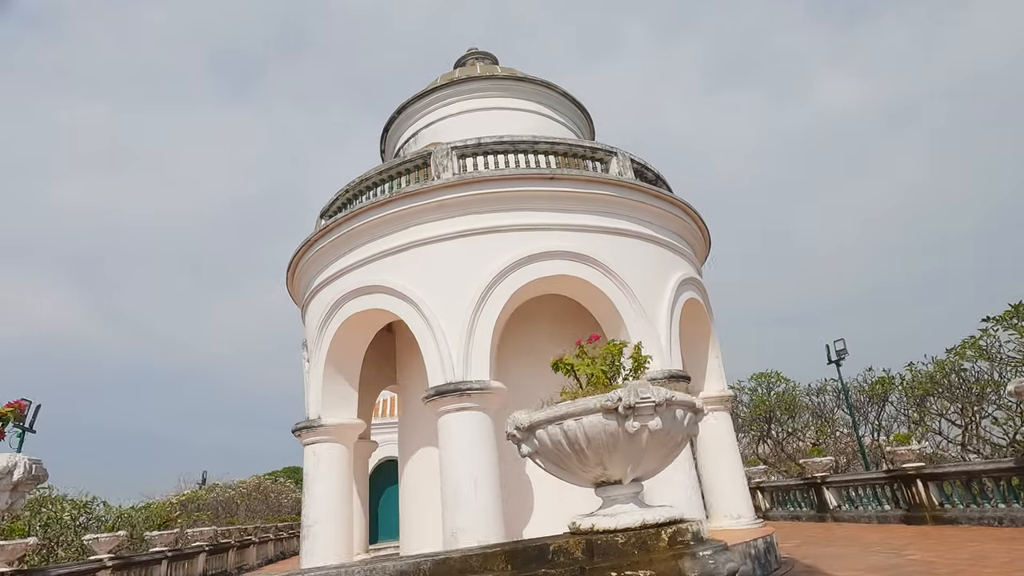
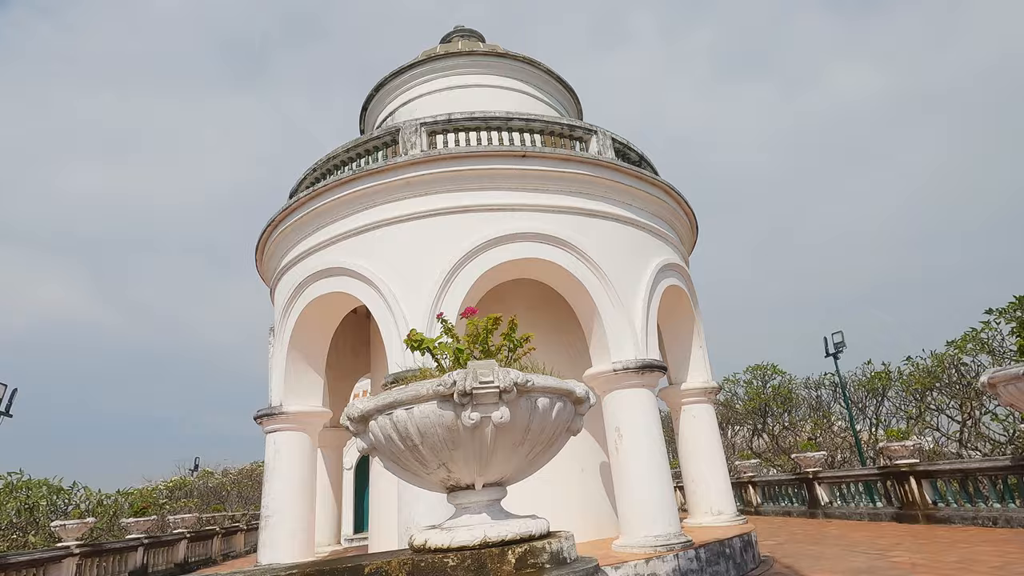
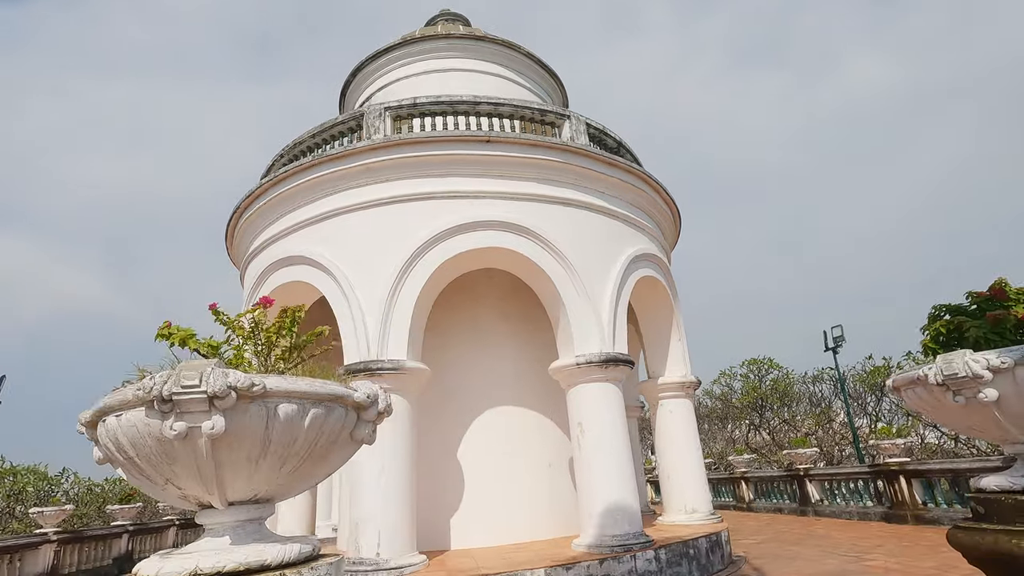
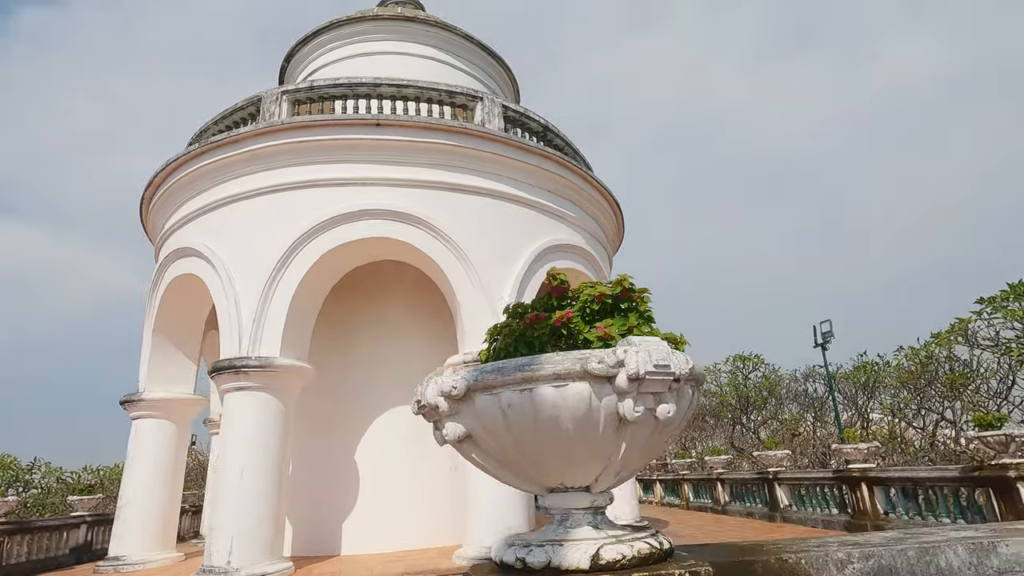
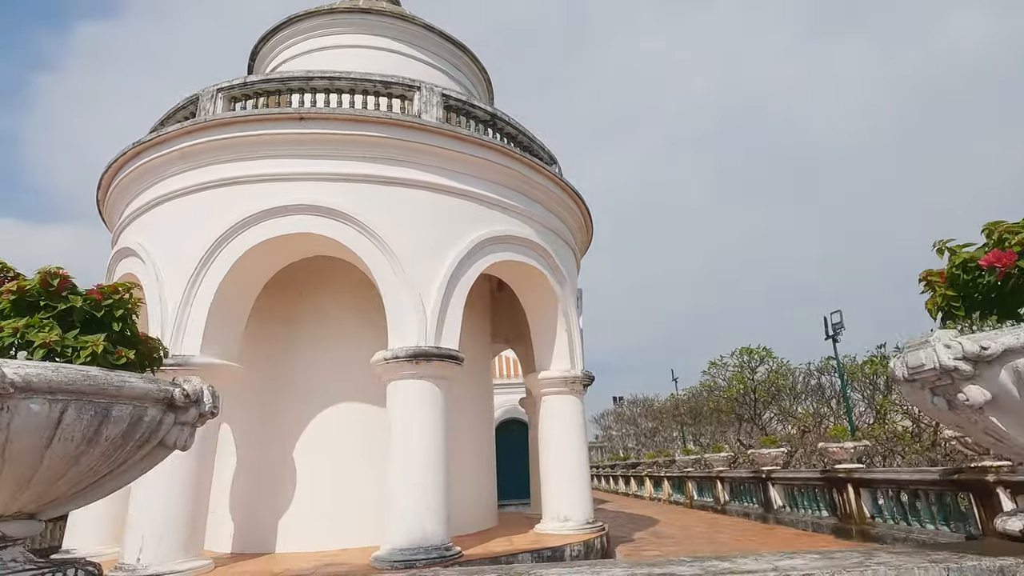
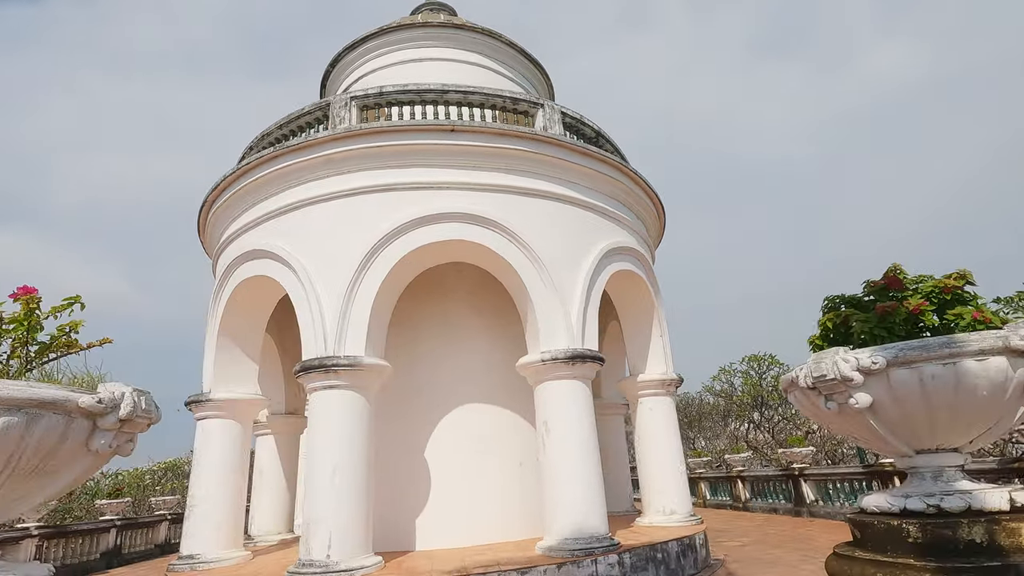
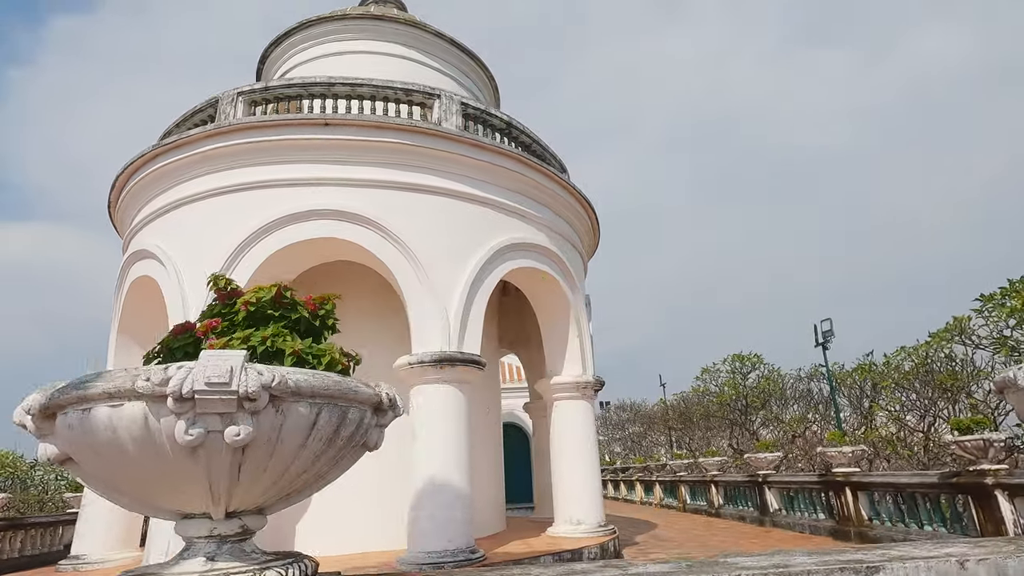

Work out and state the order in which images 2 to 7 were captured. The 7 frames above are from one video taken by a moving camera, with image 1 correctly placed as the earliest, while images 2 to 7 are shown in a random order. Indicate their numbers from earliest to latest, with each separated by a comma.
2, 3, 6, 4, 7, 5
